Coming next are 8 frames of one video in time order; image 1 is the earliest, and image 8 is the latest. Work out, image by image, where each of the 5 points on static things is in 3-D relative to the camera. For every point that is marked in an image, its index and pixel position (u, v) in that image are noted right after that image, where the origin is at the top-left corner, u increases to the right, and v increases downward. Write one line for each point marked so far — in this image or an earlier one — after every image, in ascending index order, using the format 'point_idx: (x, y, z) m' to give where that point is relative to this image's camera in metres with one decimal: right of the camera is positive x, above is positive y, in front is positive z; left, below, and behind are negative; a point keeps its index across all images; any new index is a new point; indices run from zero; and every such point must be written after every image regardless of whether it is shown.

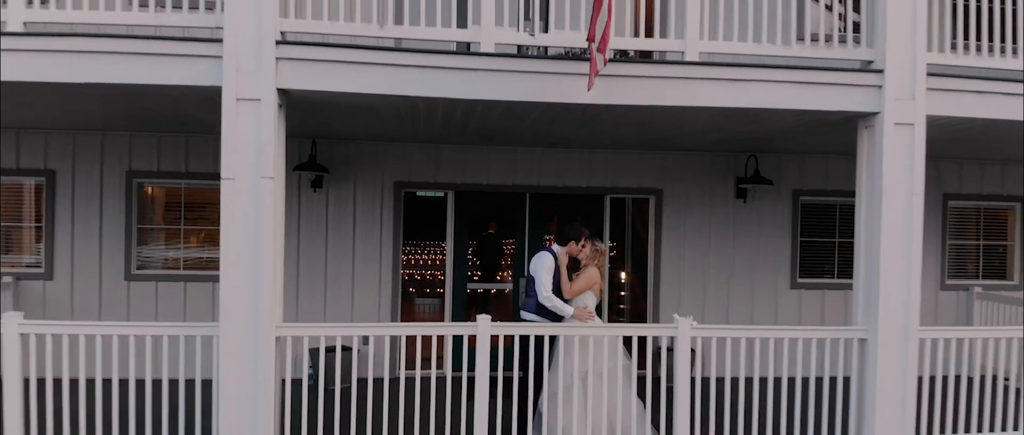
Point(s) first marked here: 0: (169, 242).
0: (-2.2, -0.2, +6.2) m
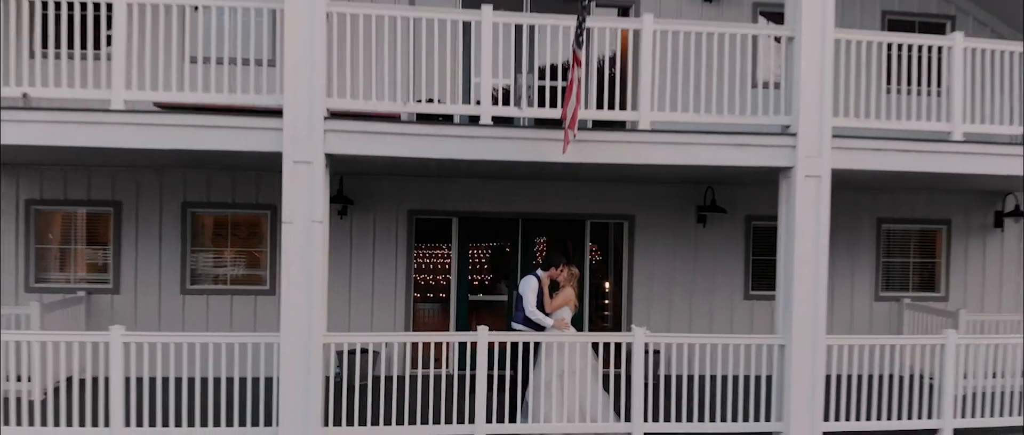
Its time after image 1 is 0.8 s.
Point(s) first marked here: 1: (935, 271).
0: (-2.2, -0.3, +7.3) m
1: (+3.6, -0.4, +8.0) m
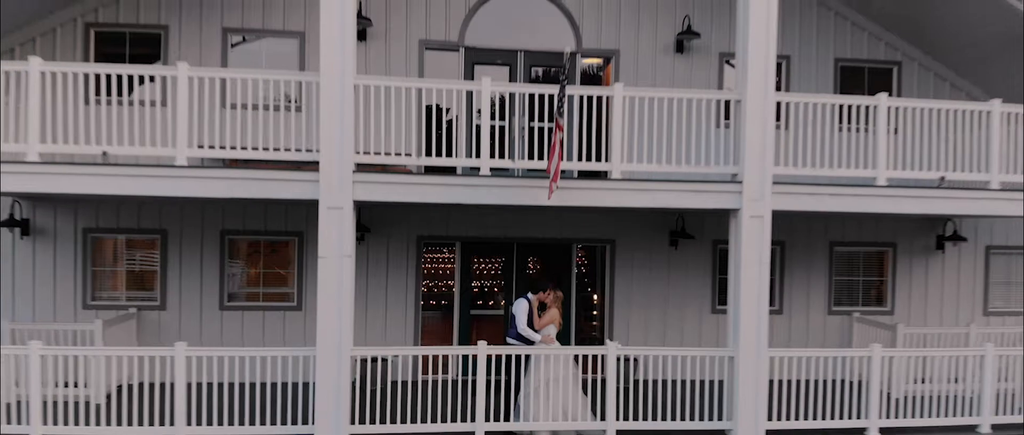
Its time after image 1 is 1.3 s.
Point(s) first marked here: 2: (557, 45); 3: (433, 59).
0: (-2.3, -0.6, +8.4) m
1: (+3.5, -0.6, +9.1) m
2: (+0.4, +1.5, +8.4) m
3: (-0.7, +1.4, +8.2) m
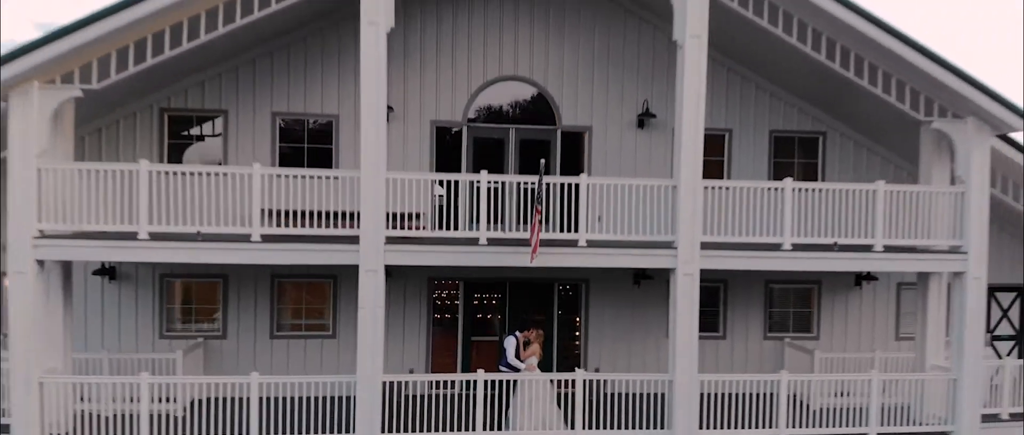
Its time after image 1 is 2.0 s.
0: (-2.4, -1.1, +10.4) m
1: (+3.5, -1.1, +11.1) m
2: (+0.3, +1.0, +10.4) m
3: (-0.8, +0.9, +10.2) m
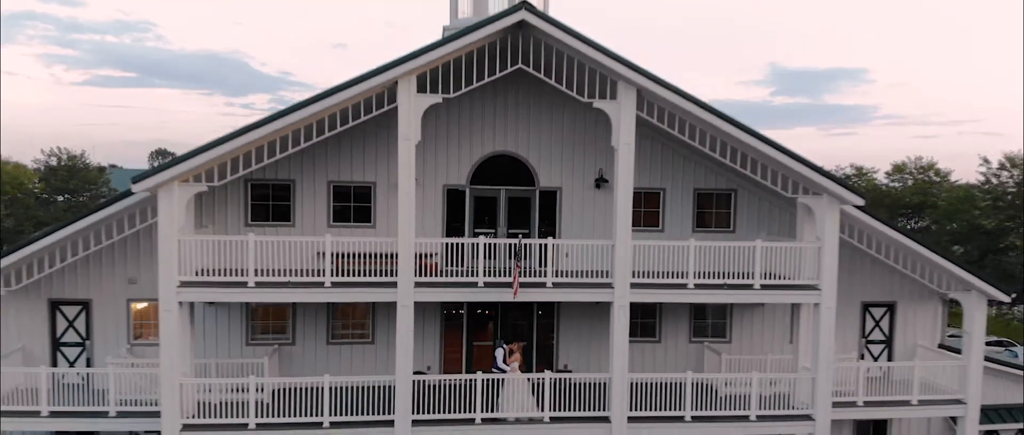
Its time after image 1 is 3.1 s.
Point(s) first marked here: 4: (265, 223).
0: (-2.5, -1.6, +14.3) m
1: (+3.3, -1.7, +14.9) m
2: (+0.2, +0.5, +14.2) m
3: (-0.9, +0.3, +14.0) m
4: (-3.6, -0.1, +13.9) m
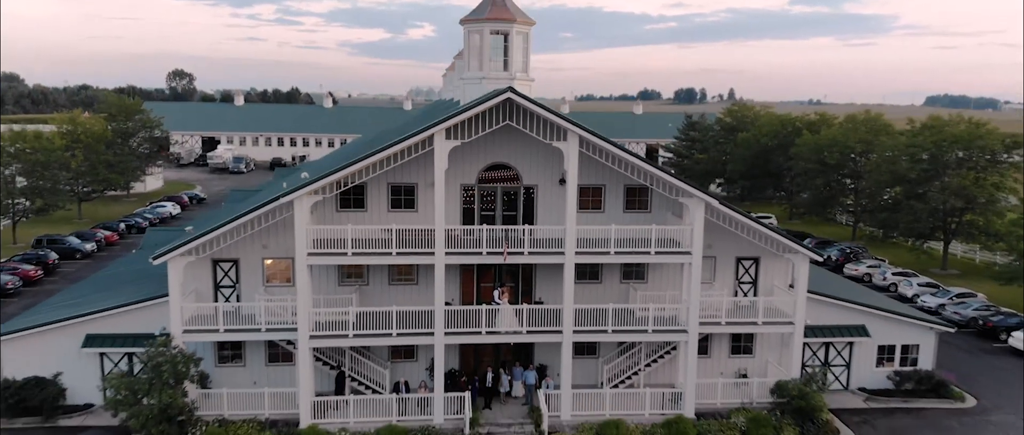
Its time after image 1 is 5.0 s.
0: (-2.7, -1.4, +22.6) m
1: (+3.2, -1.4, +23.2) m
2: (0.0, +0.7, +22.3) m
3: (-1.1, +0.6, +22.2) m
4: (-3.7, +0.2, +22.1) m
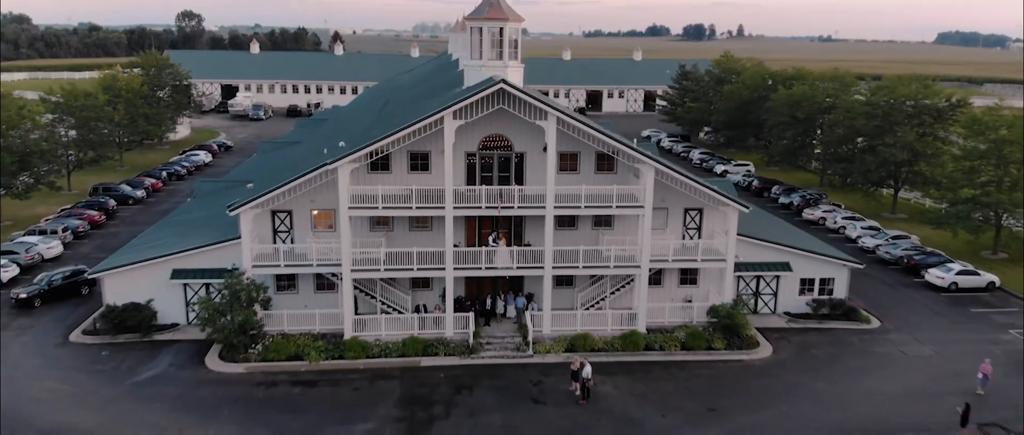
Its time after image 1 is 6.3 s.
0: (-2.9, -0.2, +28.9) m
1: (+3.0, -0.1, +29.4) m
2: (-0.2, +1.9, +28.4) m
3: (-1.3, +1.7, +28.3) m
4: (-3.9, +1.3, +28.3) m
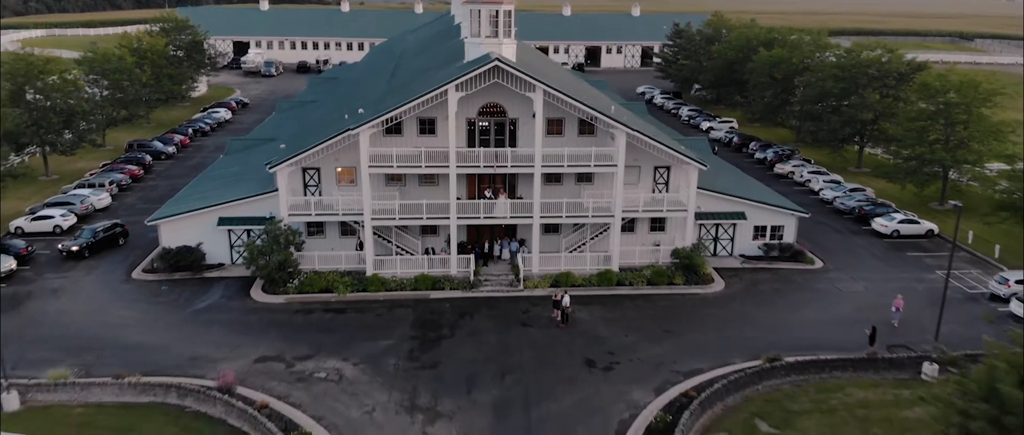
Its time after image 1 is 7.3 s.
0: (-3.1, +1.4, +34.1) m
1: (+2.8, +1.4, +34.6) m
2: (-0.4, +3.4, +33.5) m
3: (-1.5, +3.3, +33.4) m
4: (-4.1, +2.8, +33.4) m
